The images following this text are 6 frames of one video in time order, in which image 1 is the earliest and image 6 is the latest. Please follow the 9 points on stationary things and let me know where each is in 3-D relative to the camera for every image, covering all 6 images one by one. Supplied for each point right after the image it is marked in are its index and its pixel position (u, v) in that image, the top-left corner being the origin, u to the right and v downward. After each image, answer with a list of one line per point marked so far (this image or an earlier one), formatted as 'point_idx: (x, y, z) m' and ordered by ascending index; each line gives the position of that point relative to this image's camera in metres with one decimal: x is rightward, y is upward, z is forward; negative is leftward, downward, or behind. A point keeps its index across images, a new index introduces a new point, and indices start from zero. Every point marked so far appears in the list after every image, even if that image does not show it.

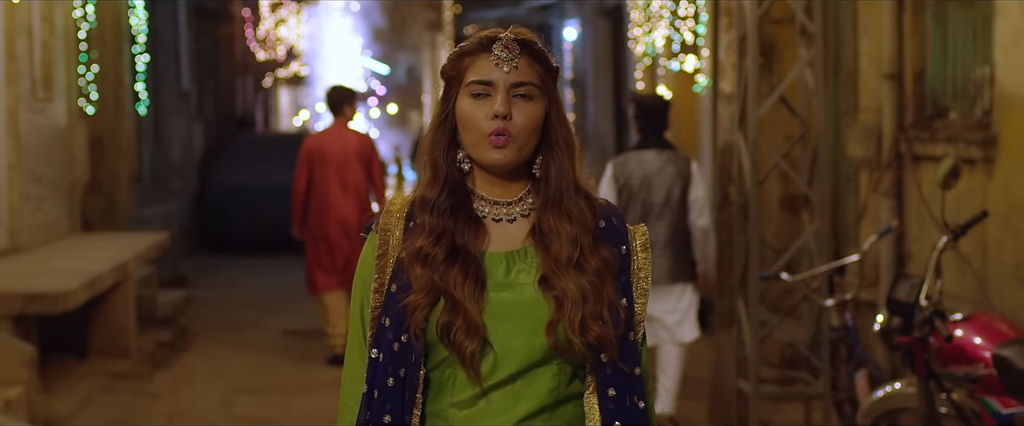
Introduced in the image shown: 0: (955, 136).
0: (+2.5, +0.4, +7.8) m
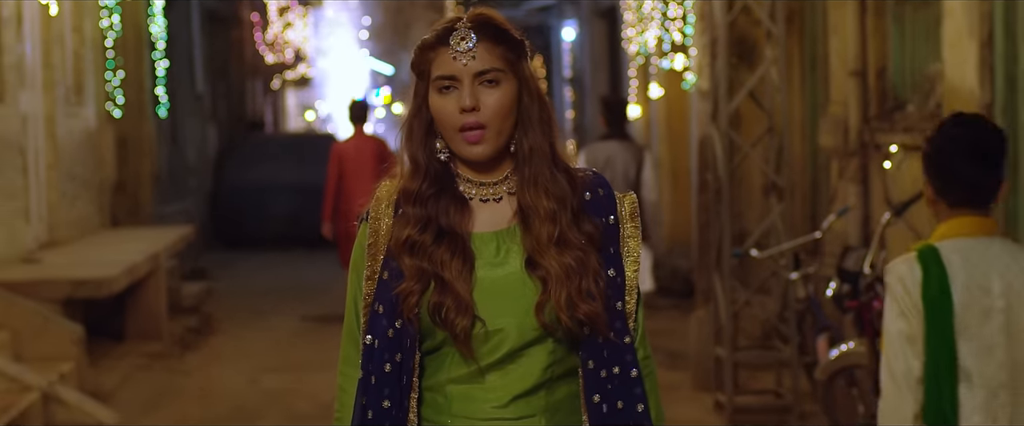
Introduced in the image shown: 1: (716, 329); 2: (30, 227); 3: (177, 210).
0: (+2.5, +0.5, +8.6) m
1: (+1.2, -0.7, +8.3) m
2: (-3.7, -0.1, +10.5) m
3: (-4.2, 0.0, +17.2) m
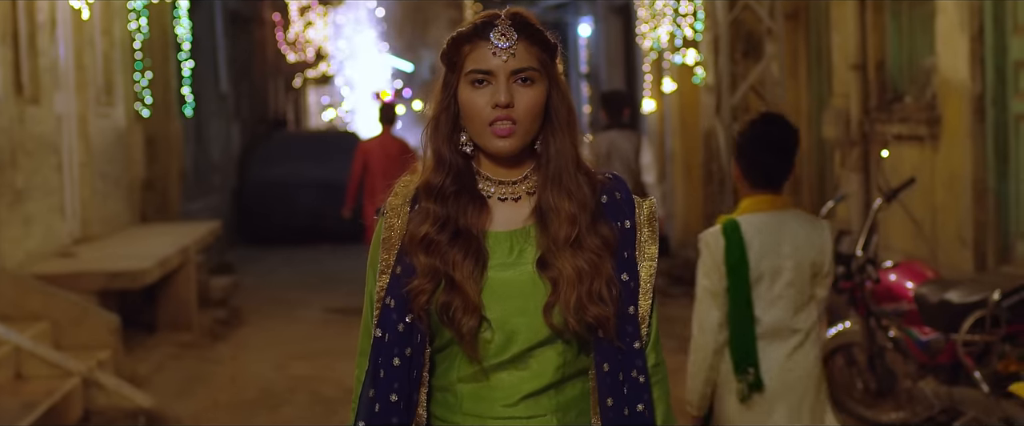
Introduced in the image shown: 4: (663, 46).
0: (+2.6, +0.6, +9.0) m
1: (+1.3, -0.6, +8.6) m
2: (-3.5, -0.1, +10.9) m
3: (-4.0, +0.1, +17.7) m
4: (+1.7, +1.9, +15.7) m
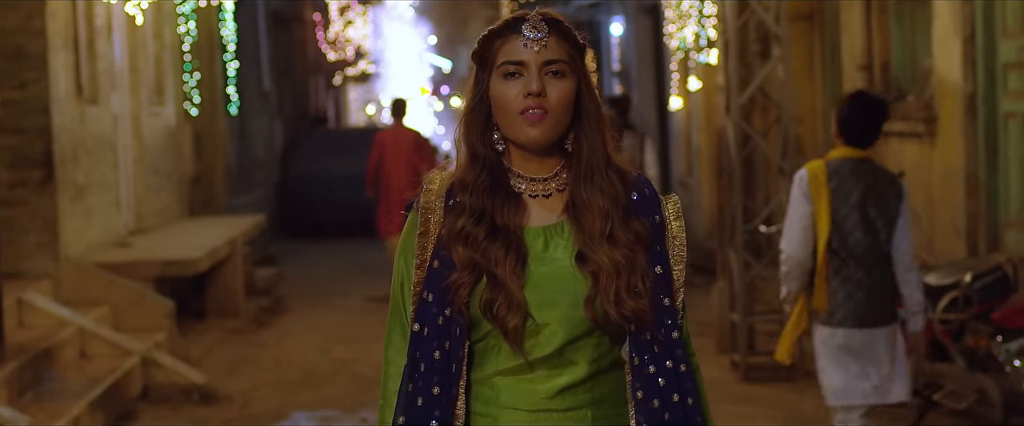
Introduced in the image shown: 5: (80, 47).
0: (+2.7, +0.7, +9.6) m
1: (+1.5, -0.6, +9.3) m
2: (-3.3, 0.0, +11.7) m
3: (-3.5, +0.2, +18.4) m
4: (+2.1, +2.0, +16.3) m
5: (-3.2, +1.2, +10.3) m
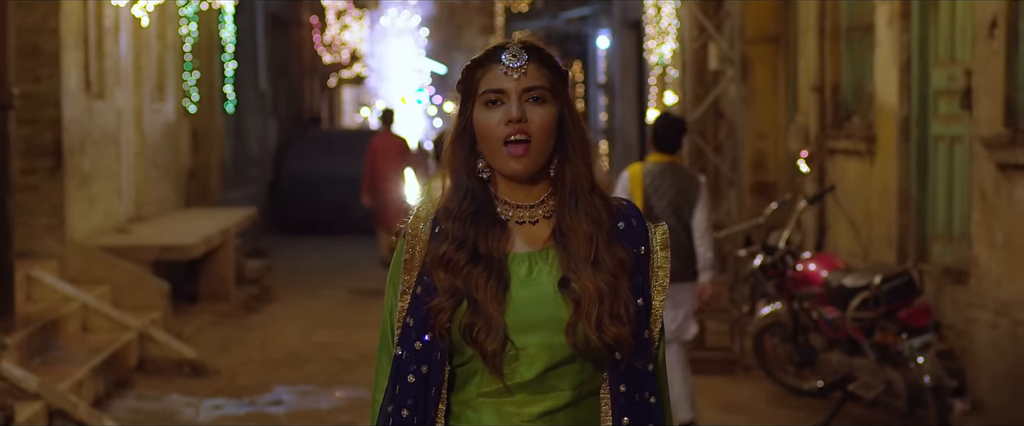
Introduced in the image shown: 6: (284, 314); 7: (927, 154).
0: (+2.6, +0.6, +10.4) m
1: (+1.3, -0.6, +10.1) m
2: (-3.5, +0.1, +12.5) m
3: (-3.8, +0.2, +19.2) m
4: (+1.9, +1.9, +17.1) m
5: (-3.4, +1.3, +11.0) m
6: (-2.1, -0.9, +12.9) m
7: (+2.8, +0.4, +9.3) m
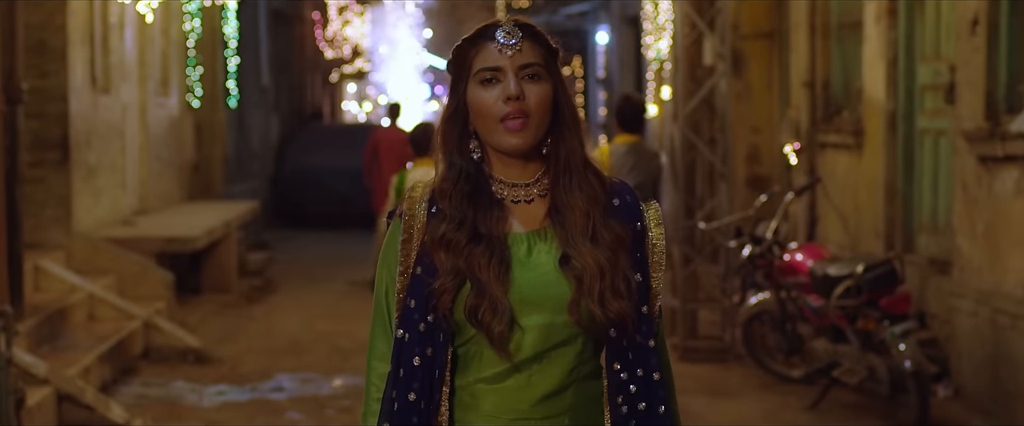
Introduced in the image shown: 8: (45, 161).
0: (+2.5, +0.6, +10.6) m
1: (+1.2, -0.6, +10.3) m
2: (-3.5, +0.2, +12.7) m
3: (-3.8, +0.3, +19.4) m
4: (+1.9, +1.9, +17.3) m
5: (-3.4, +1.4, +11.3) m
6: (-2.1, -0.9, +13.1) m
7: (+2.8, +0.4, +9.5) m
8: (-3.5, +0.4, +10.2) m
